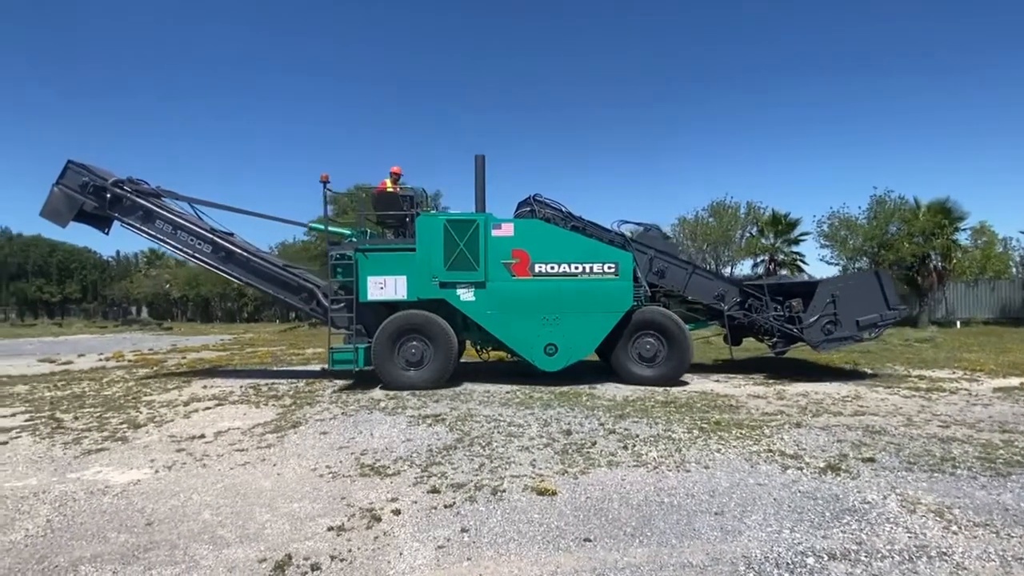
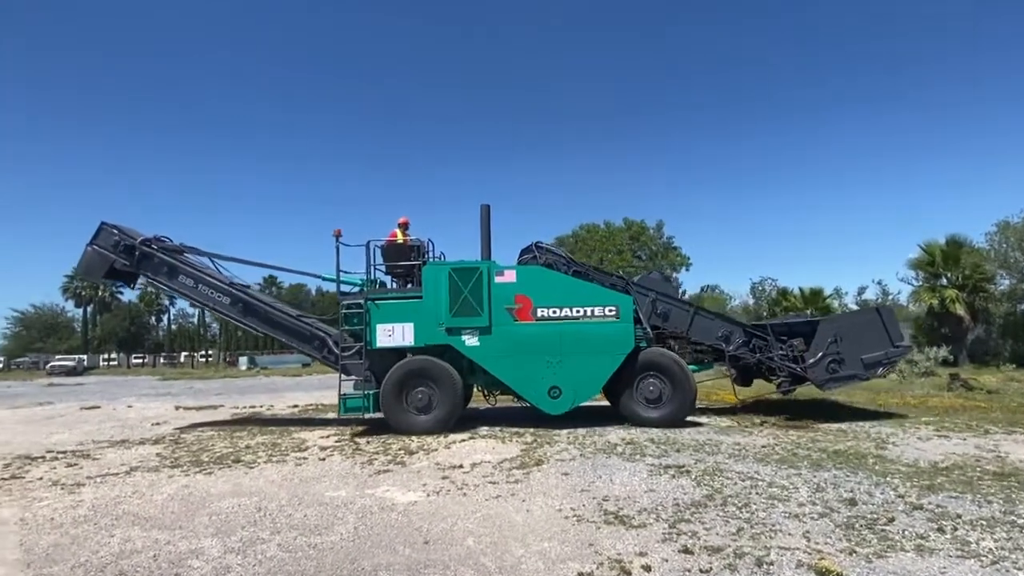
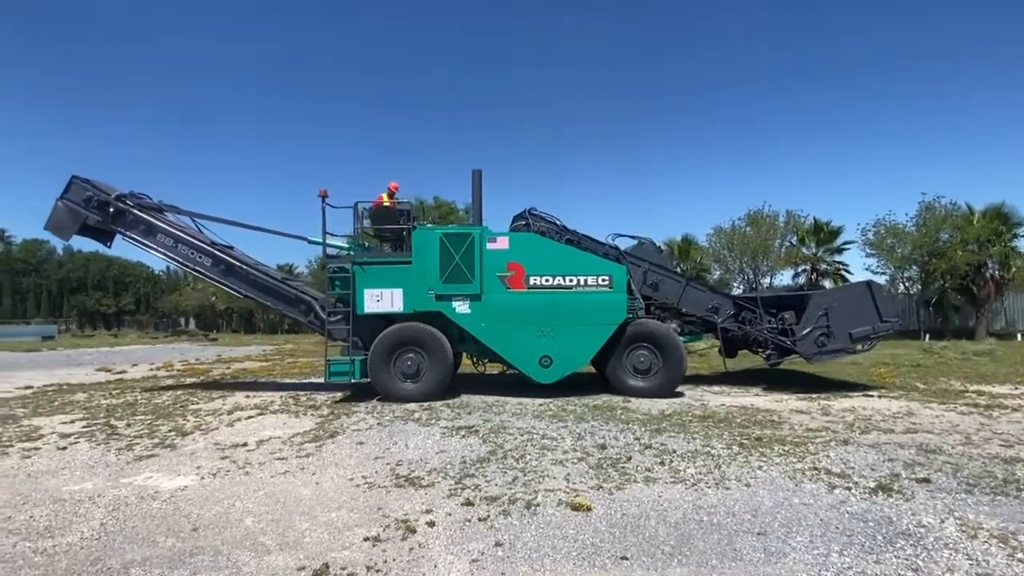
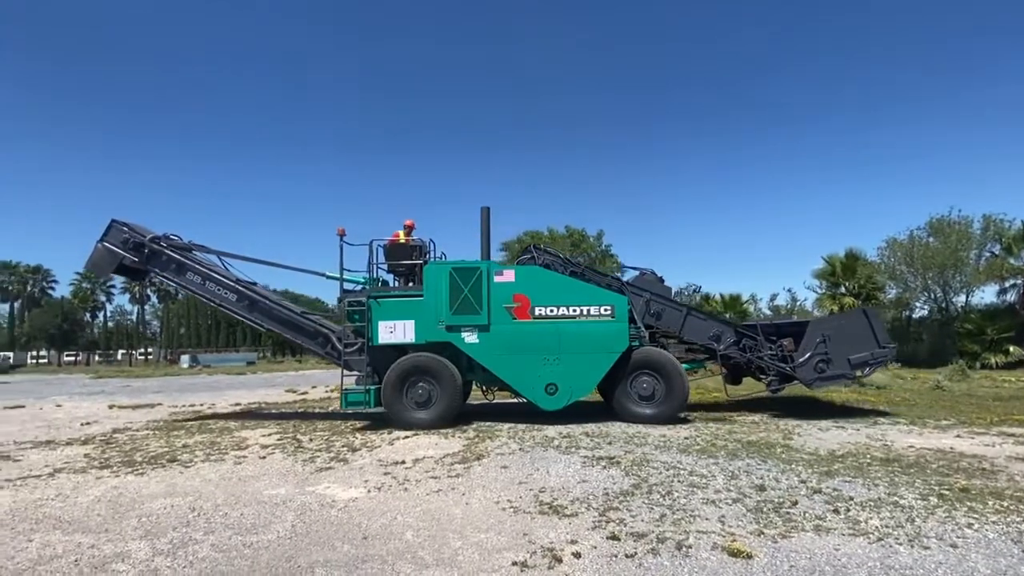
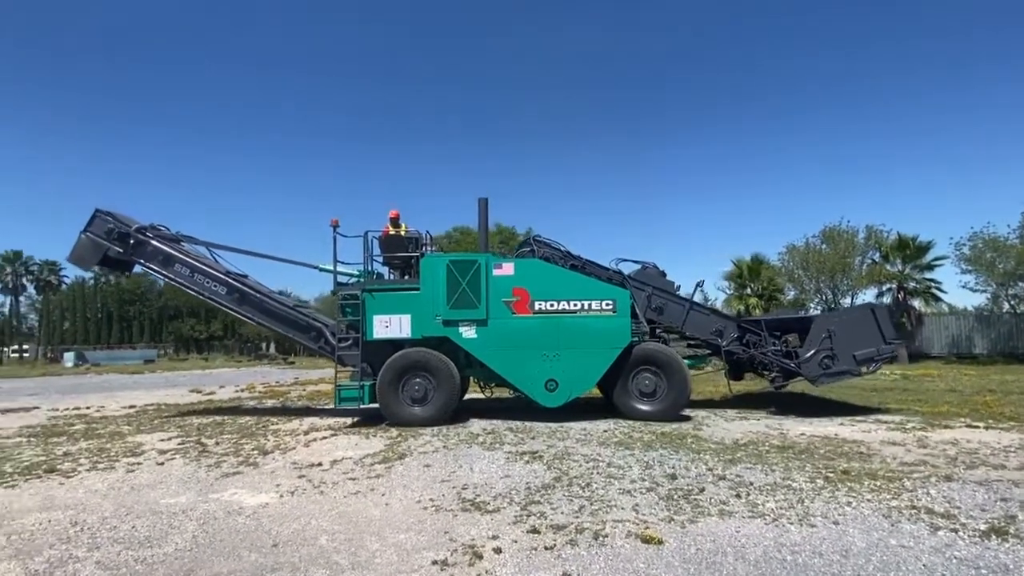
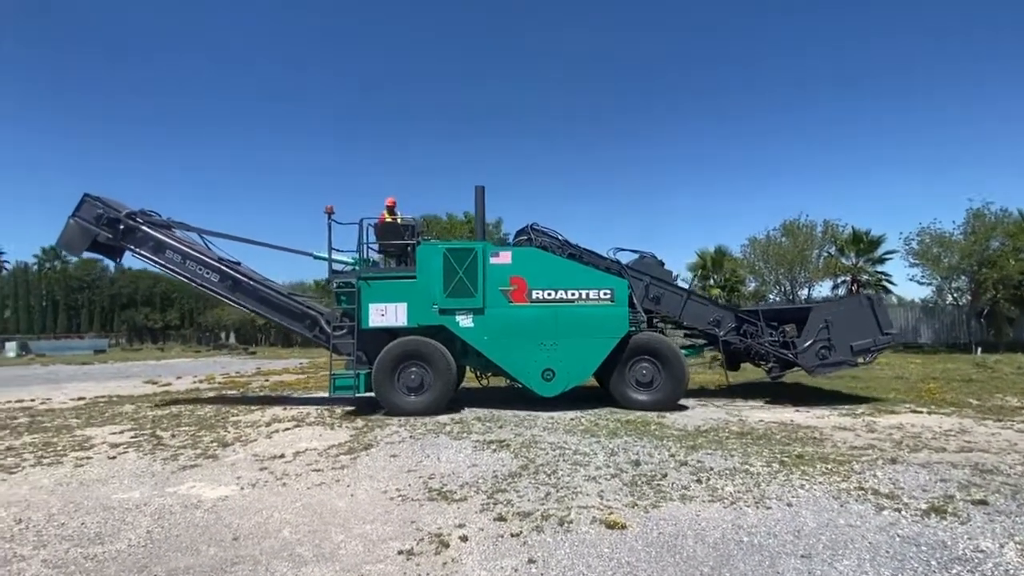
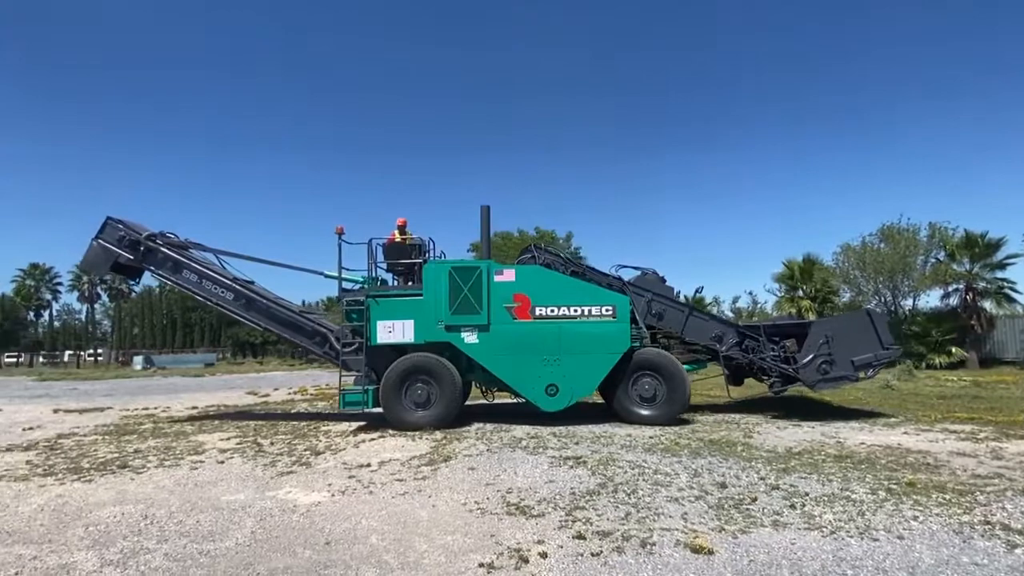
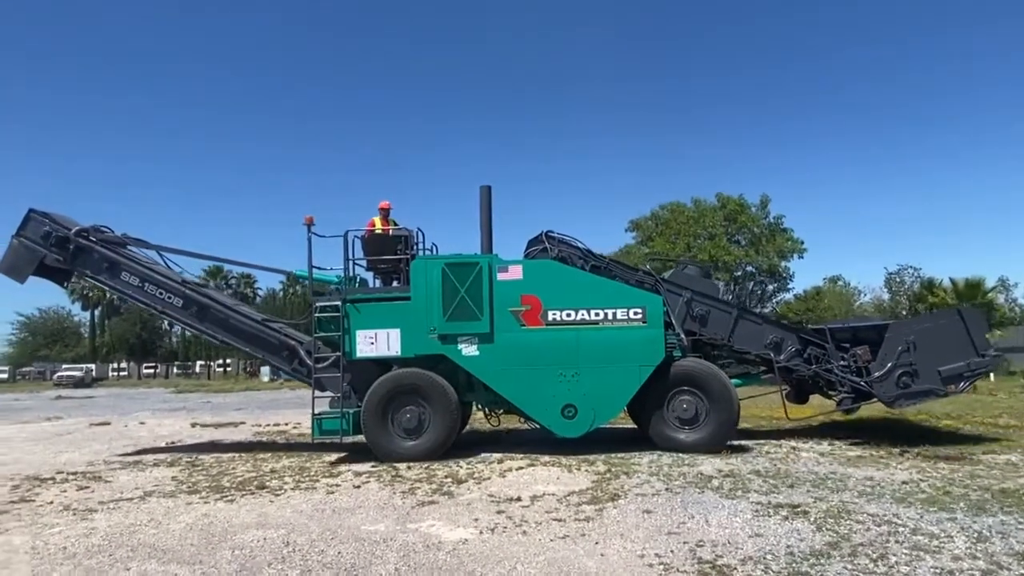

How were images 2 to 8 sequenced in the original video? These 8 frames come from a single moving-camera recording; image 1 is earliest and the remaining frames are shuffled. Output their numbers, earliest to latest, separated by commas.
3, 6, 5, 7, 4, 2, 8
